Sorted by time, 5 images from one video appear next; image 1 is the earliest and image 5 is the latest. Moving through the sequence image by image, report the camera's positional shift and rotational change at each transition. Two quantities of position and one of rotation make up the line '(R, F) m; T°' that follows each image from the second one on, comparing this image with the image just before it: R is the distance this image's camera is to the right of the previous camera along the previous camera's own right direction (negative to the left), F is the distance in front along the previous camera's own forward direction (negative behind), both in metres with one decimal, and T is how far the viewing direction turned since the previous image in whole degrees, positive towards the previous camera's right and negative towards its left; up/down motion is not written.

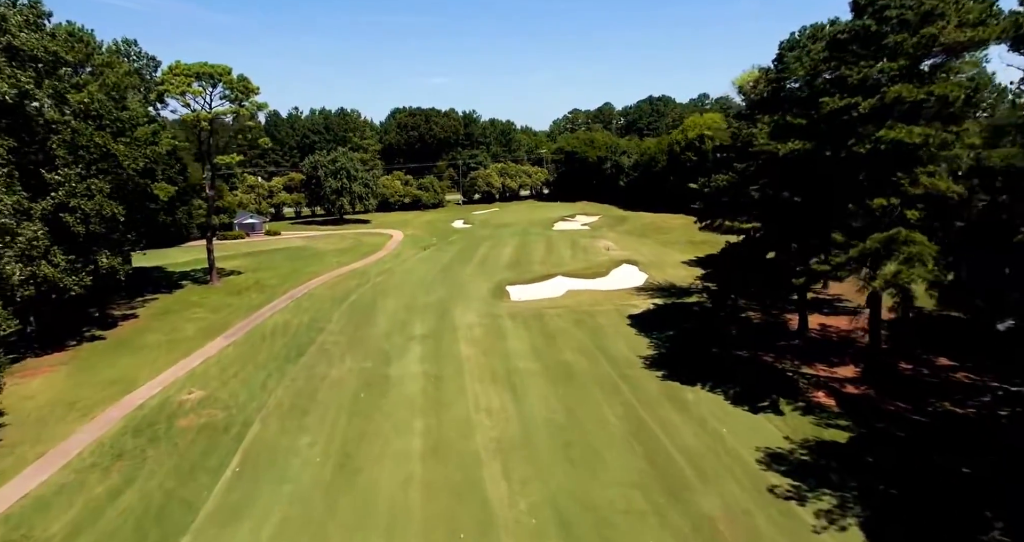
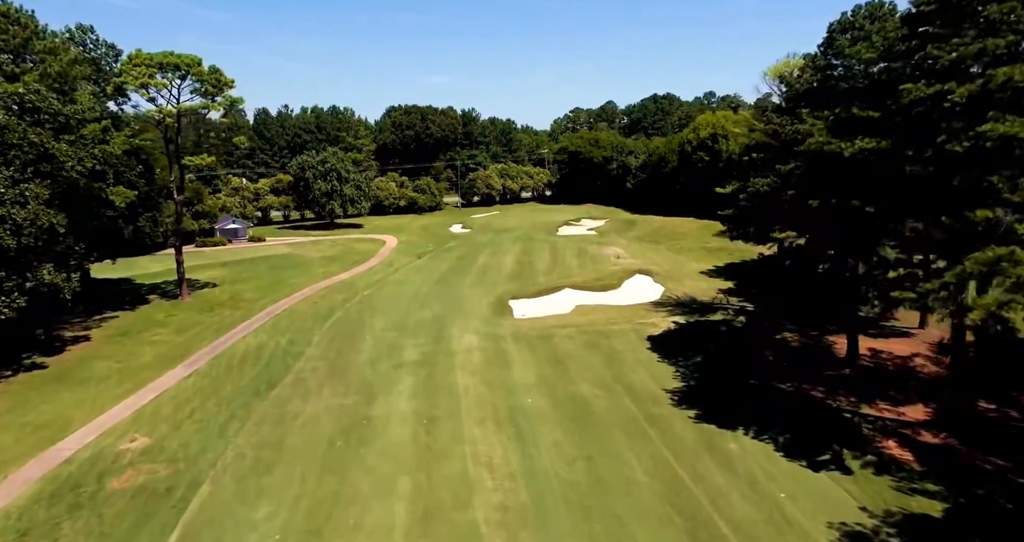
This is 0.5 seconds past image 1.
(-0.2, +3.3) m; 0°
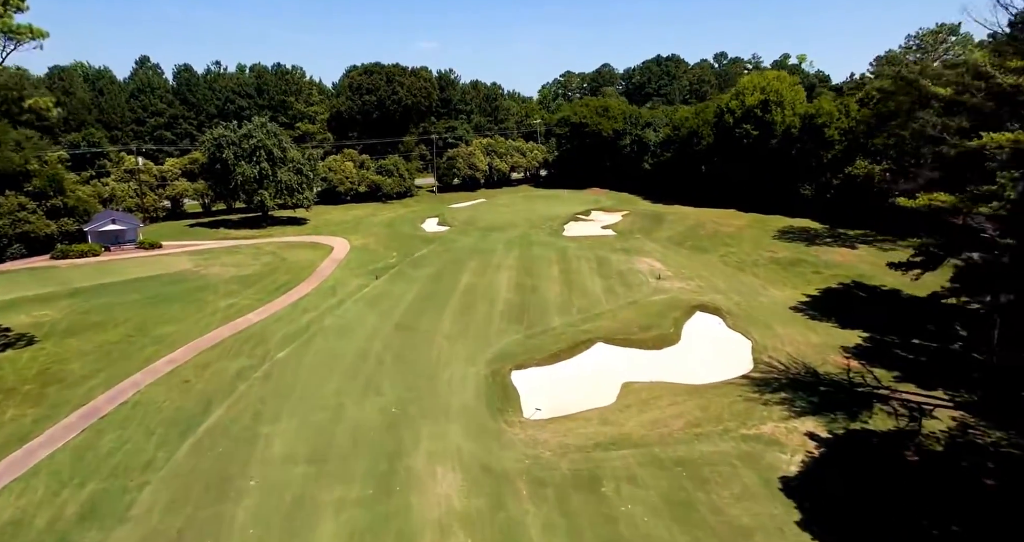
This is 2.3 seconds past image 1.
(-0.8, +12.5) m; +2°
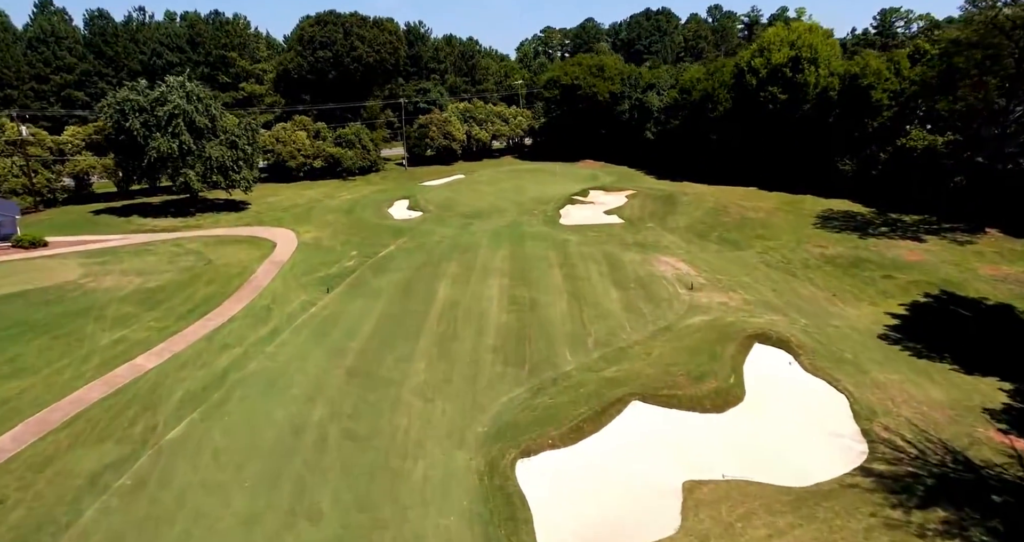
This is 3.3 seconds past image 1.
(-0.6, +6.8) m; +2°
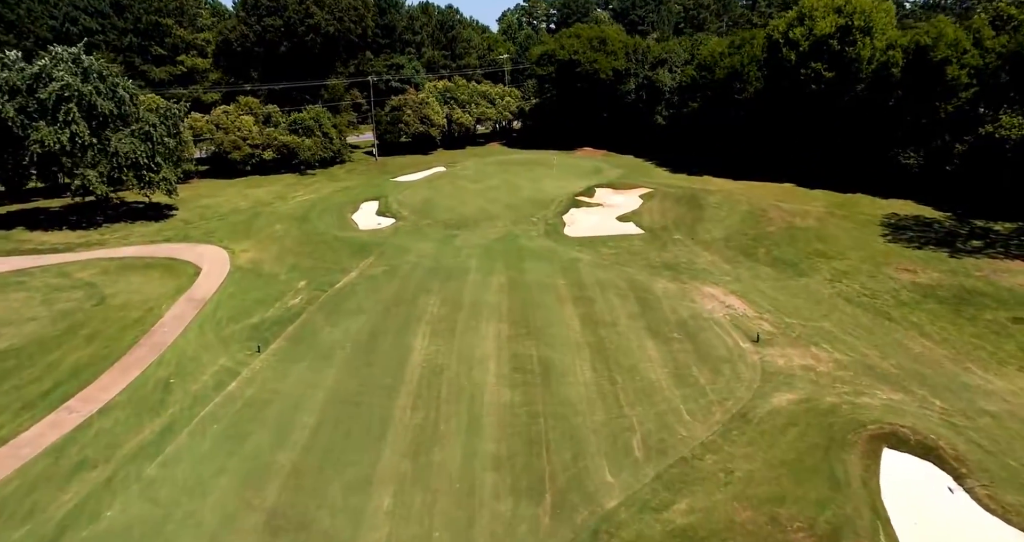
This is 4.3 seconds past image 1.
(-0.6, +6.5) m; +2°
